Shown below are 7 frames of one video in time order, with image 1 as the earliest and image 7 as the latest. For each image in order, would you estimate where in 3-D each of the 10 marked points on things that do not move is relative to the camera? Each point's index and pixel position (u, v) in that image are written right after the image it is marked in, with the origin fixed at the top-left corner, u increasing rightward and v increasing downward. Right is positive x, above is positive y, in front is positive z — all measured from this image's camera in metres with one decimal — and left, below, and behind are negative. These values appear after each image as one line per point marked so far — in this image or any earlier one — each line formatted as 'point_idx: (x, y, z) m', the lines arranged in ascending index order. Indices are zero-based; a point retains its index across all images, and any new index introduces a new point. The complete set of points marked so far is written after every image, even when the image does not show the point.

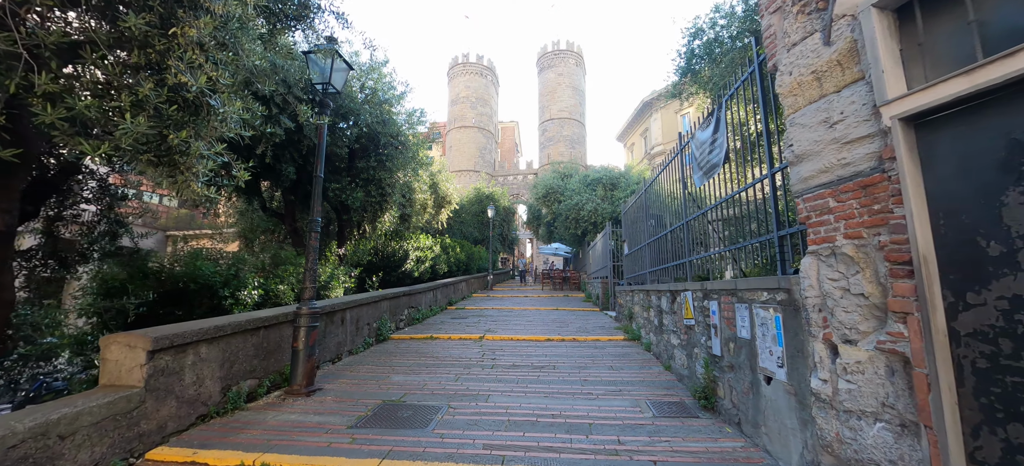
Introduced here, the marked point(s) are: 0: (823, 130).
0: (+2.0, +0.7, +2.4) m
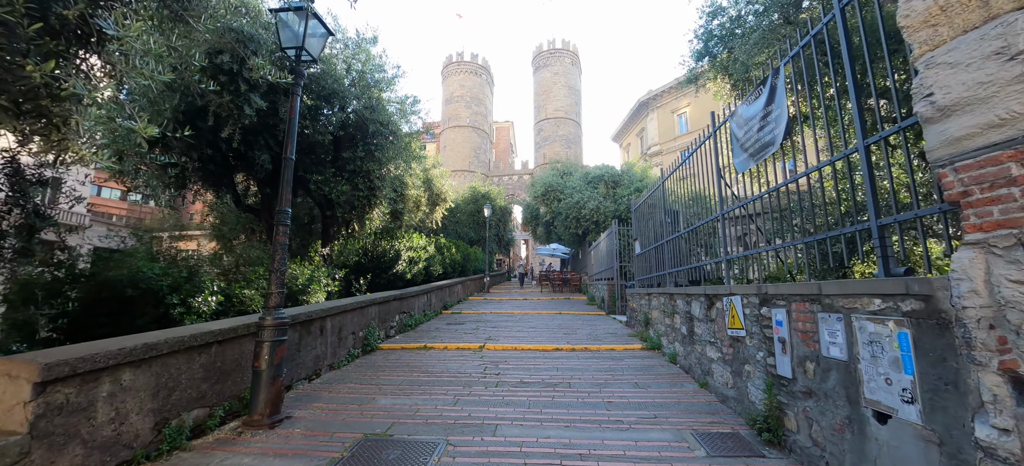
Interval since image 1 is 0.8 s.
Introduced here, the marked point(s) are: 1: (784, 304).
0: (+2.2, +0.7, +1.7) m
1: (+2.2, -0.6, +3.0) m
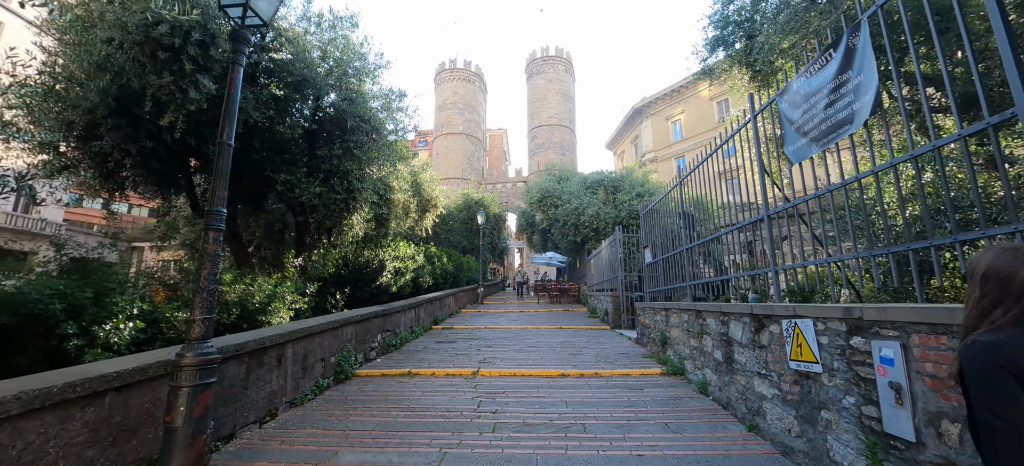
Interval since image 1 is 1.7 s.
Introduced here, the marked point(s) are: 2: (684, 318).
0: (+2.2, +0.8, +0.9) m
1: (+2.2, -0.6, +2.2) m
2: (+2.4, -1.2, +5.3) m
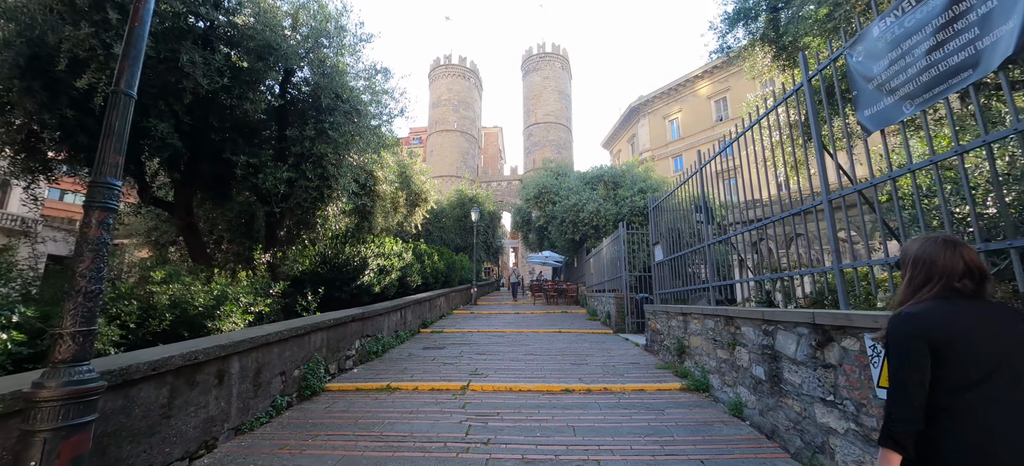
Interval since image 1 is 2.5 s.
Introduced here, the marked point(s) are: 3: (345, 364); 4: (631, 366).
0: (+2.2, +0.8, +0.1) m
1: (+2.2, -0.5, +1.4) m
2: (+2.4, -1.1, +4.5) m
3: (-2.5, -2.0, +5.7) m
4: (+1.8, -2.0, +5.6) m
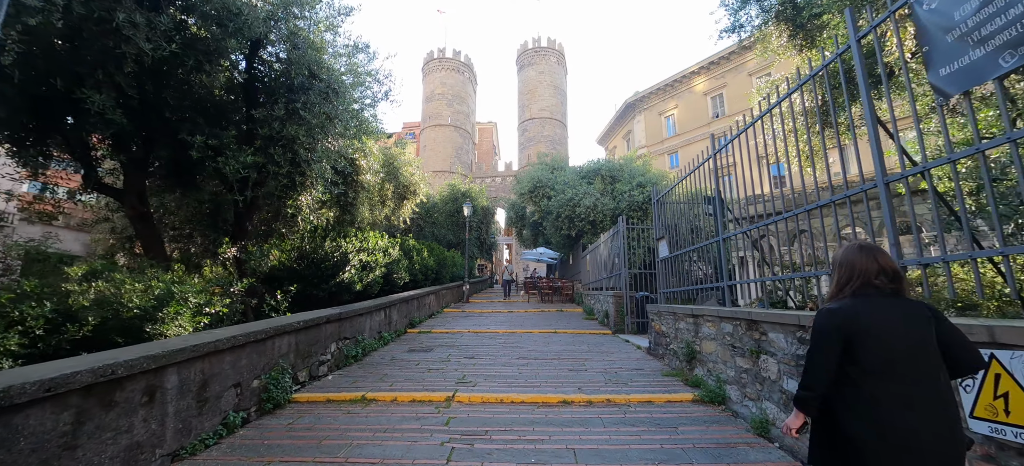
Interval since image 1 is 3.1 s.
0: (+2.2, +0.9, -0.4) m
1: (+2.2, -0.4, +0.9) m
2: (+2.3, -1.0, +4.0) m
3: (-2.7, -1.9, +5.1) m
4: (+1.7, -1.9, +5.1) m
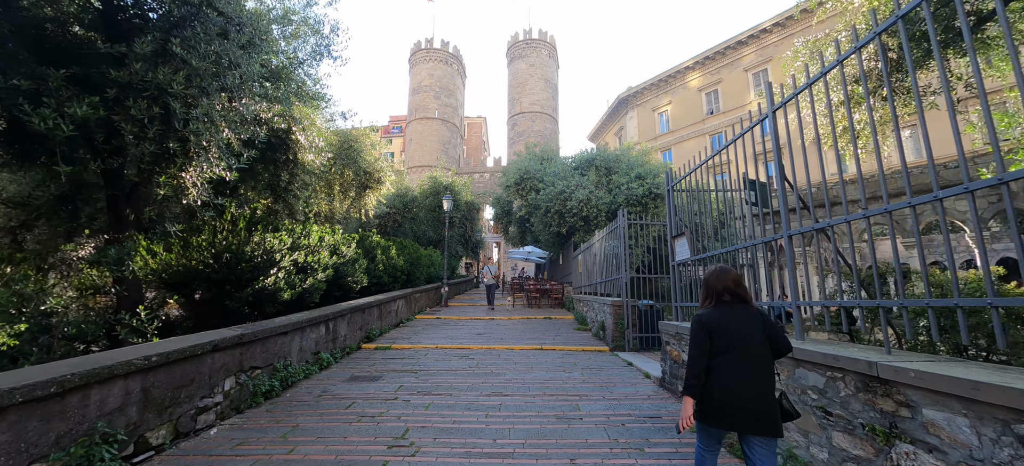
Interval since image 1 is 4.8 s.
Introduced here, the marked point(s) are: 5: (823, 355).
0: (+2.0, +0.9, -1.9) m
1: (+2.0, -0.4, -0.6) m
2: (+2.0, -1.0, +2.6) m
3: (-3.0, -1.8, +3.5) m
4: (+1.3, -1.8, +3.6) m
5: (+1.9, -0.7, +2.3) m
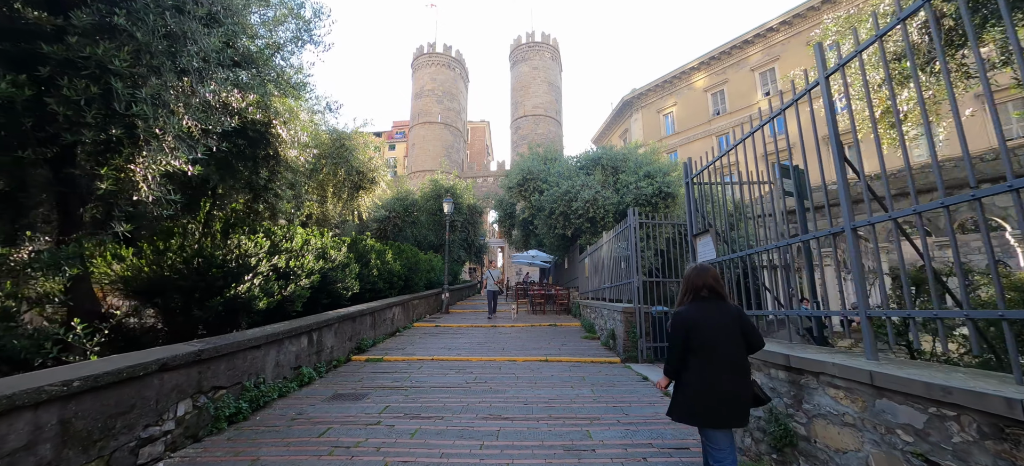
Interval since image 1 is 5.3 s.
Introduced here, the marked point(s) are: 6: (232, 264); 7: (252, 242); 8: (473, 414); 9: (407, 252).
0: (+1.9, +1.0, -2.5) m
1: (+1.9, -0.3, -1.1) m
2: (+1.9, -0.9, +2.0) m
3: (-3.0, -1.8, +3.0) m
4: (+1.3, -1.8, +3.0) m
5: (+1.9, -0.7, +1.7) m
6: (-3.6, -0.4, +4.8) m
7: (-3.5, -0.1, +5.1) m
8: (-0.4, -1.9, +4.0) m
9: (-3.4, -0.6, +12.5) m
